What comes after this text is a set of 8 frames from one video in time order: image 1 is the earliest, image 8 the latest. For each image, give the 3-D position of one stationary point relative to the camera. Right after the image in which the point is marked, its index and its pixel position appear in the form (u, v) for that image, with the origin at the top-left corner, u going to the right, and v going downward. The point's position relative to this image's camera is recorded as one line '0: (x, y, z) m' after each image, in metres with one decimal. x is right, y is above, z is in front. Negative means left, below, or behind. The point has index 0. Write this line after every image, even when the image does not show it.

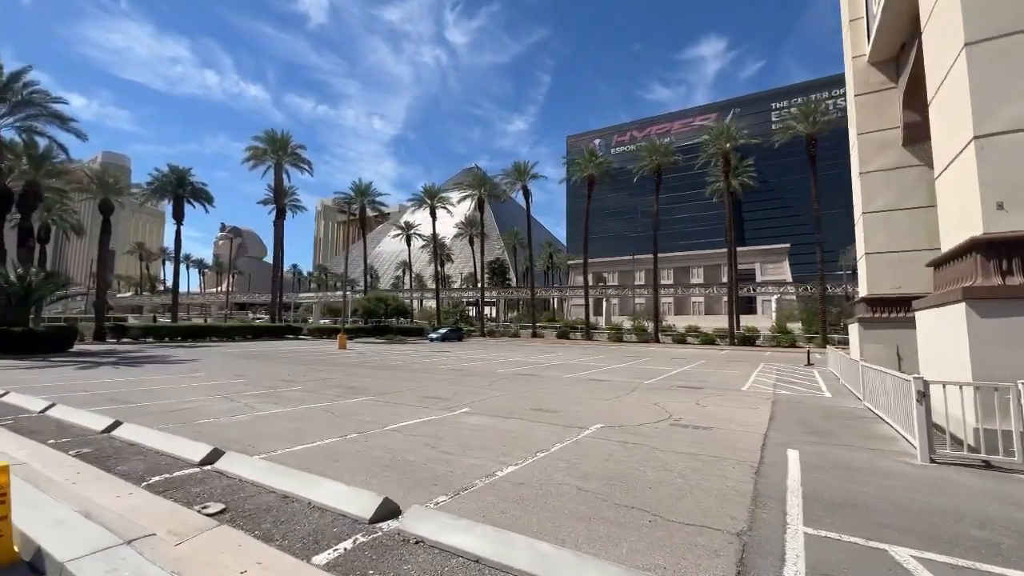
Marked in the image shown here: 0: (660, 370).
0: (+6.3, -3.5, +18.9) m
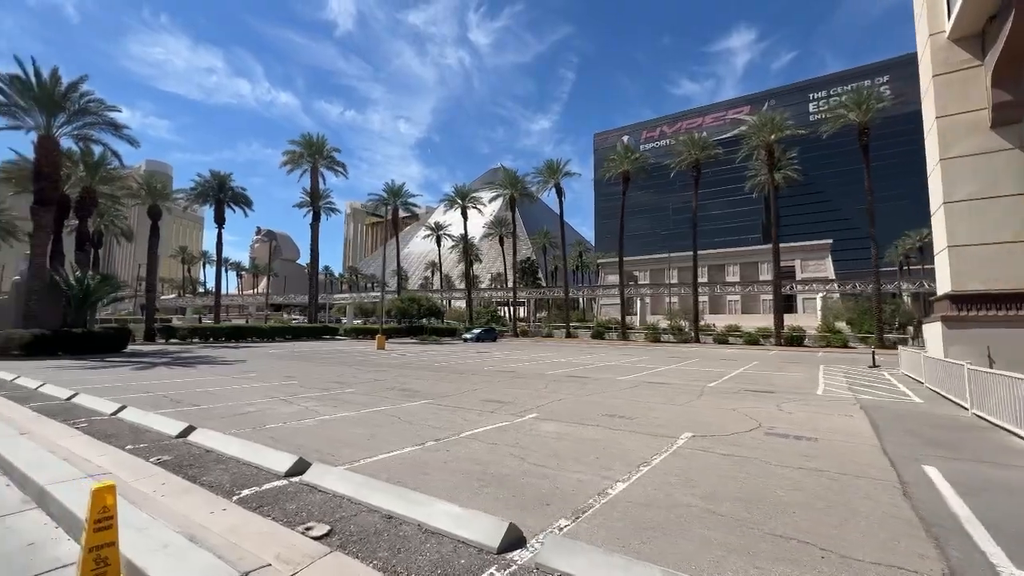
0: (+8.2, -3.4, +18.0) m
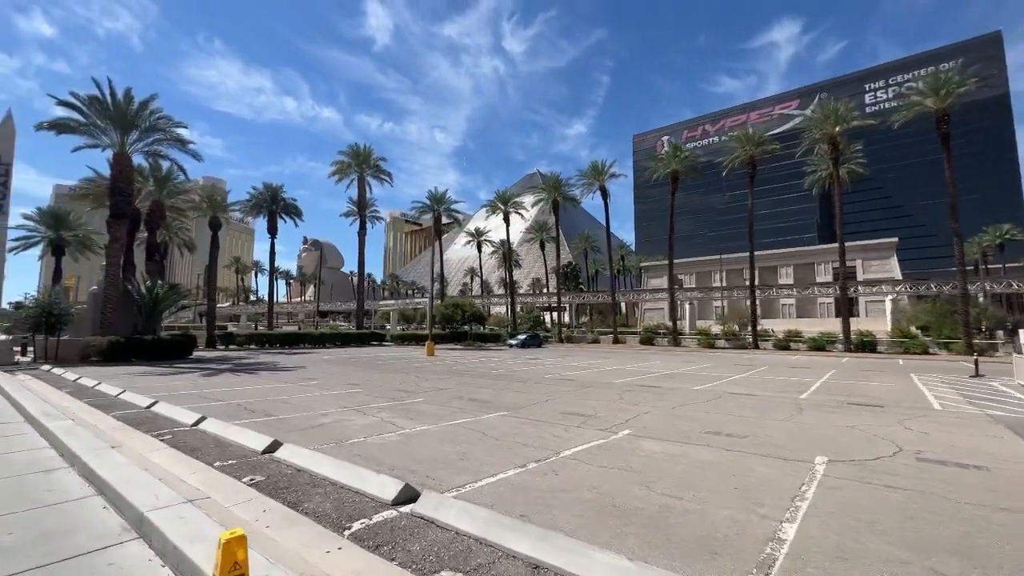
0: (+10.5, -3.5, +16.6) m
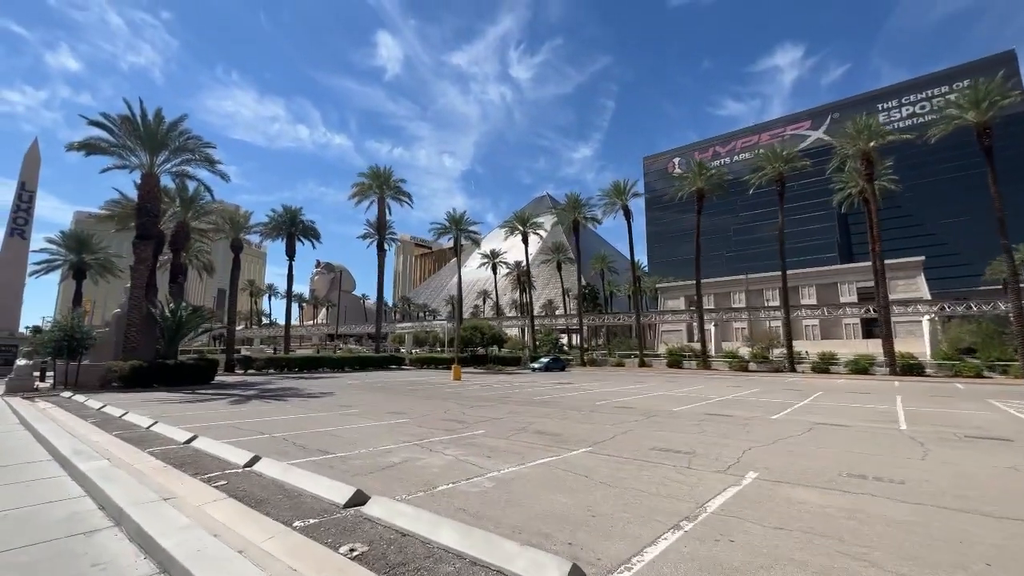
0: (+12.2, -4.1, +15.2) m
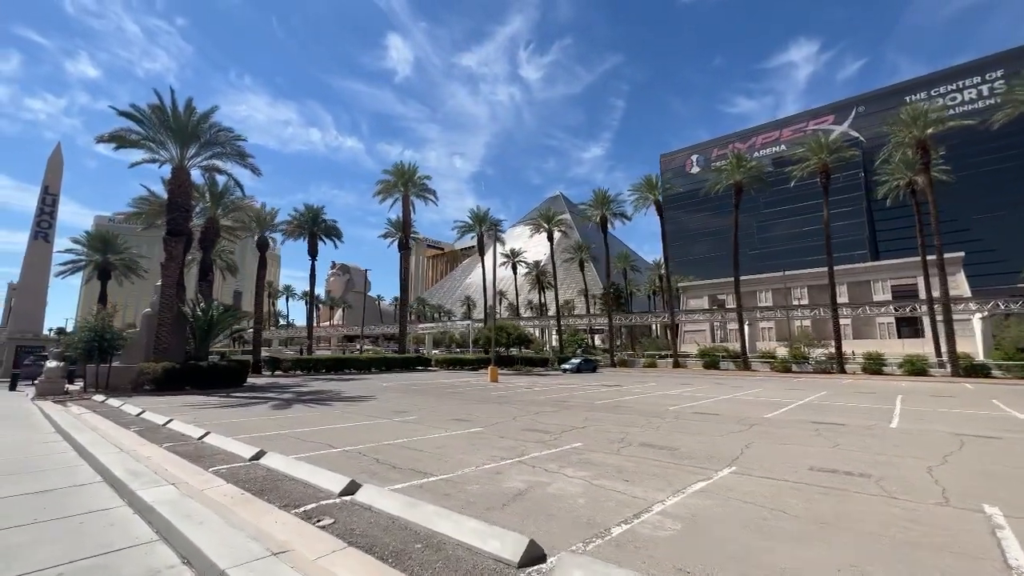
0: (+14.4, -3.9, +13.5) m
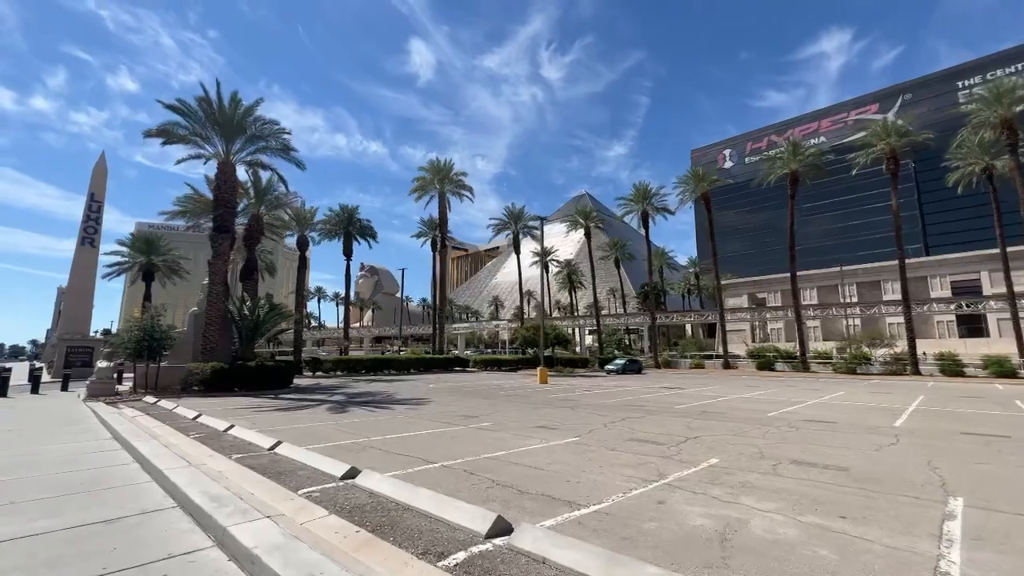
0: (+16.7, -3.5, +11.3) m
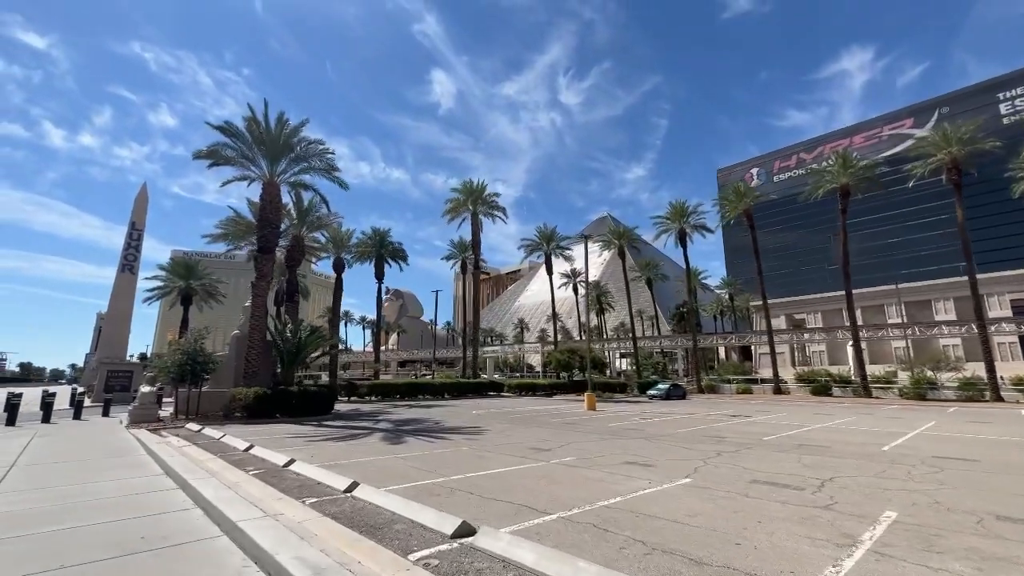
0: (+18.6, -3.7, +9.2) m
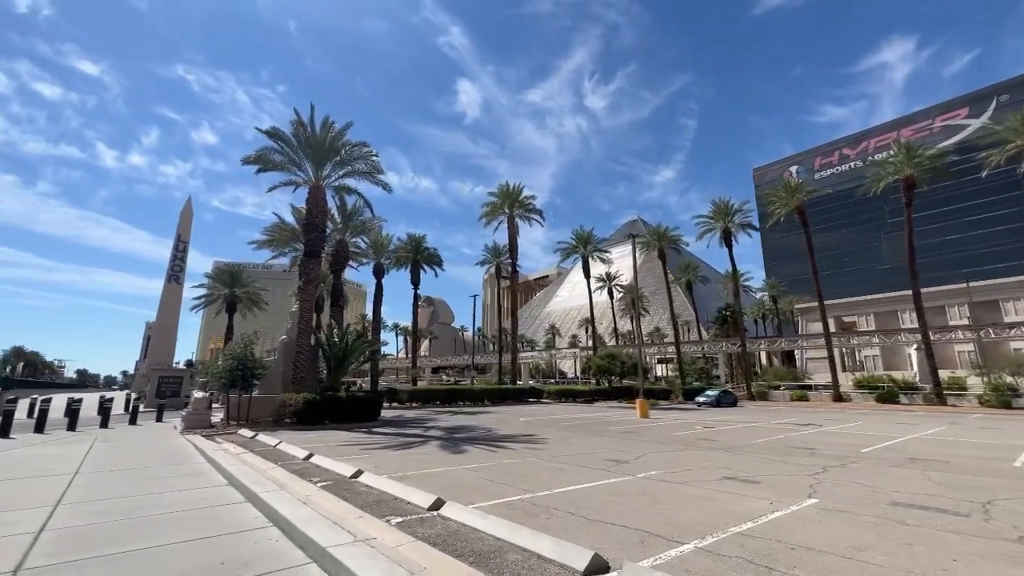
0: (+20.1, -3.4, +7.1) m
